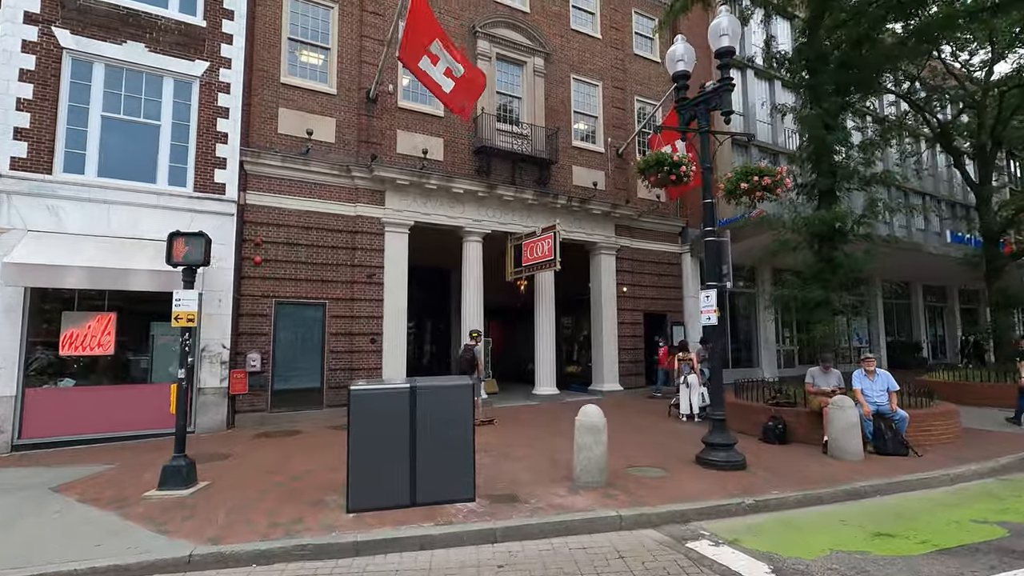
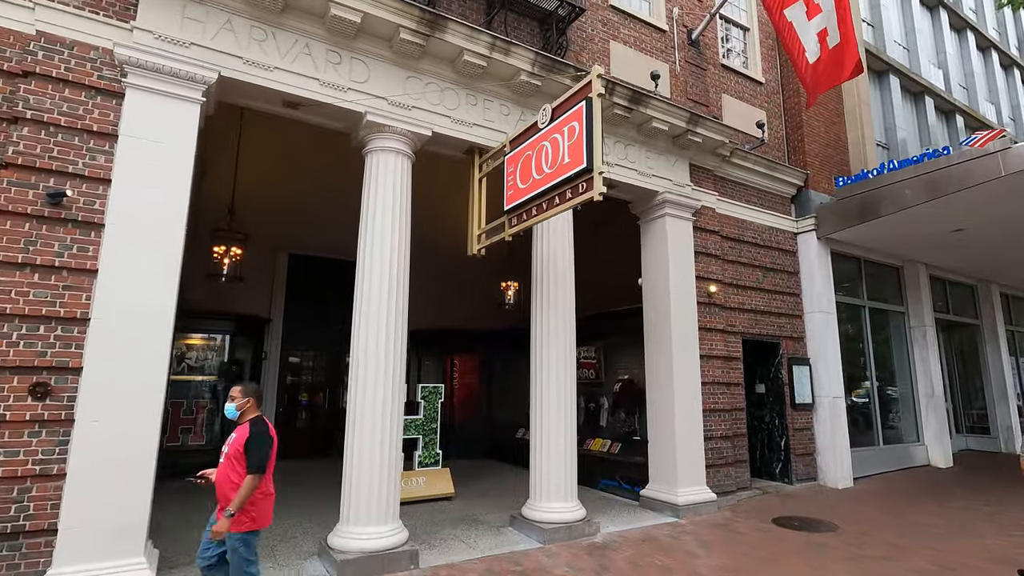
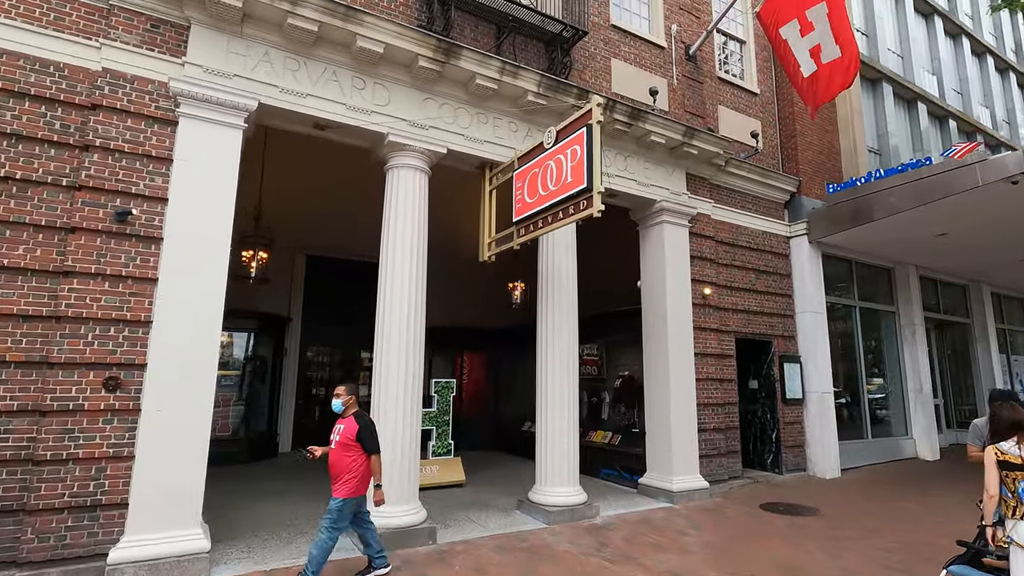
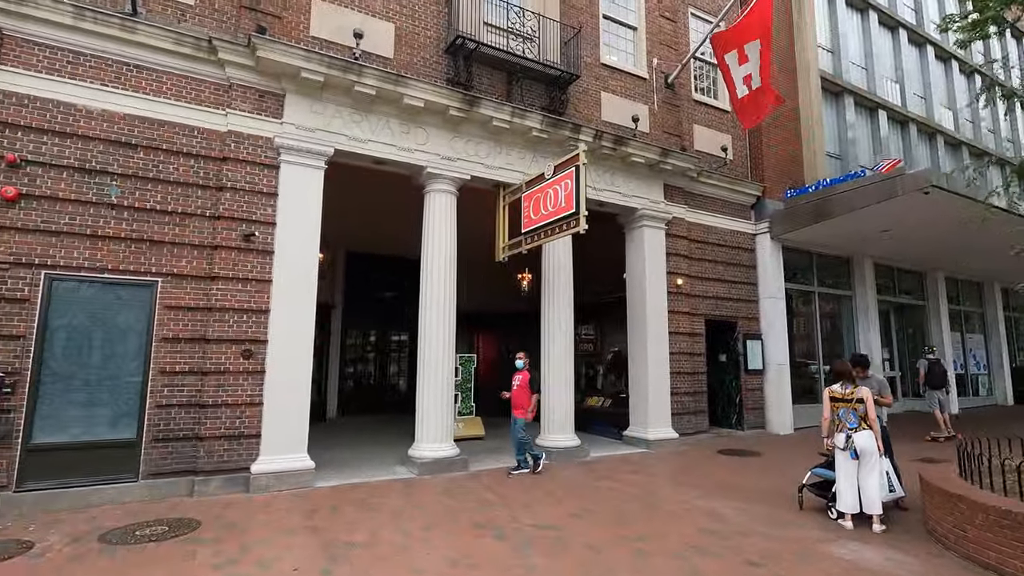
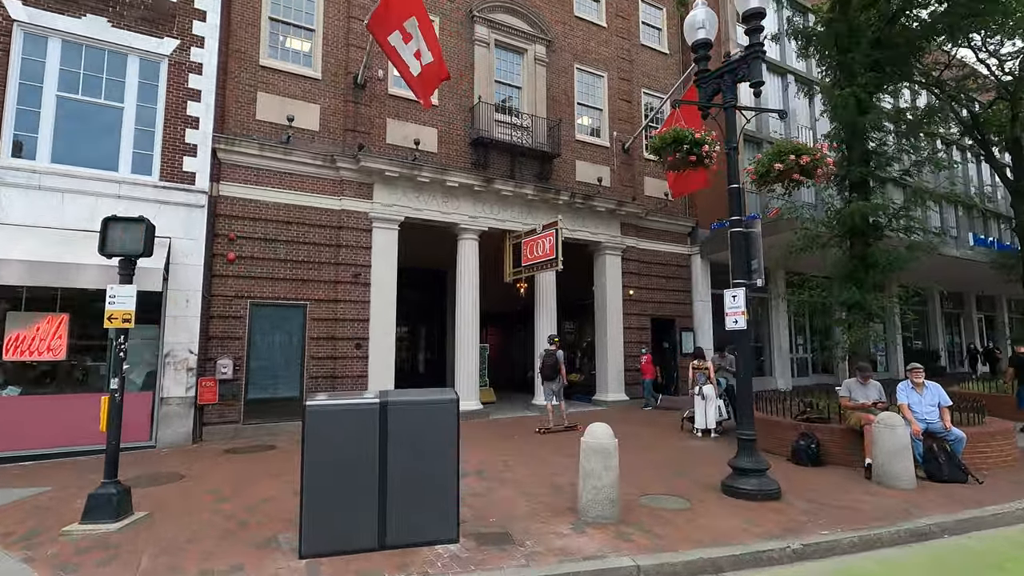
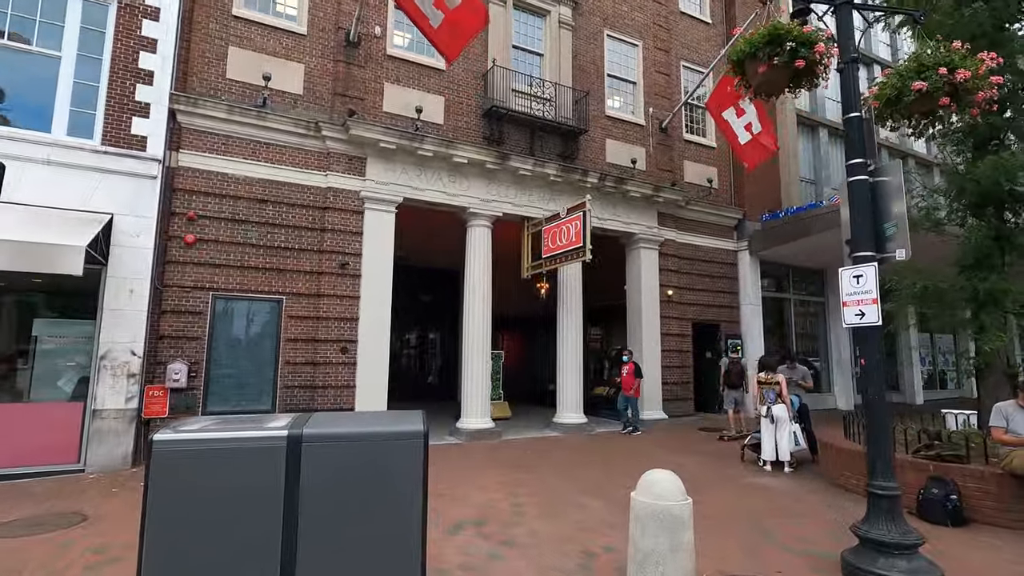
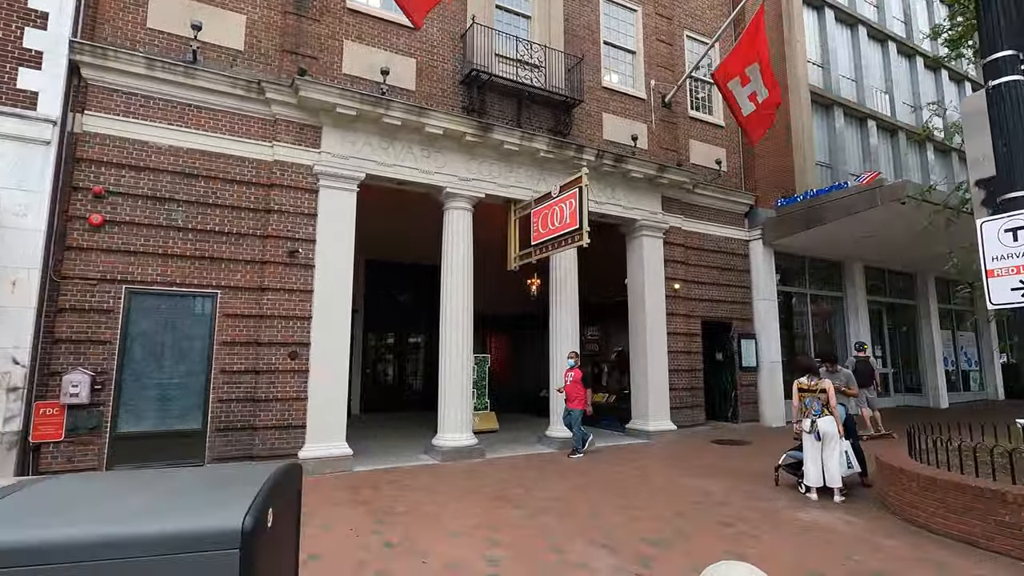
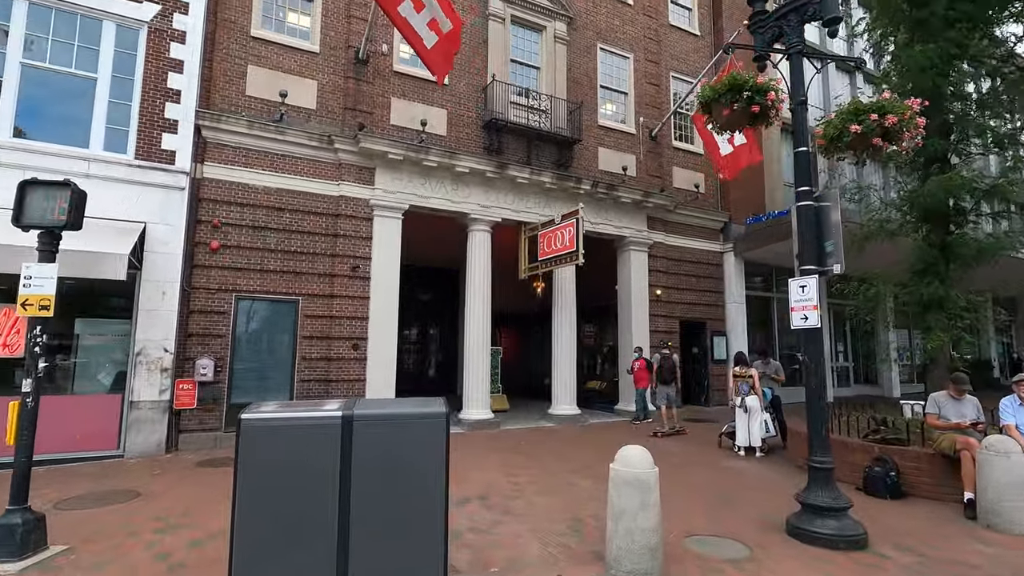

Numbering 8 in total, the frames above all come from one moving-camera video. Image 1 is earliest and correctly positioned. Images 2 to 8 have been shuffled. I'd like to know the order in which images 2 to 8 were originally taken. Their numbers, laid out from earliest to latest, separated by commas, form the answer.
5, 8, 6, 7, 4, 3, 2
